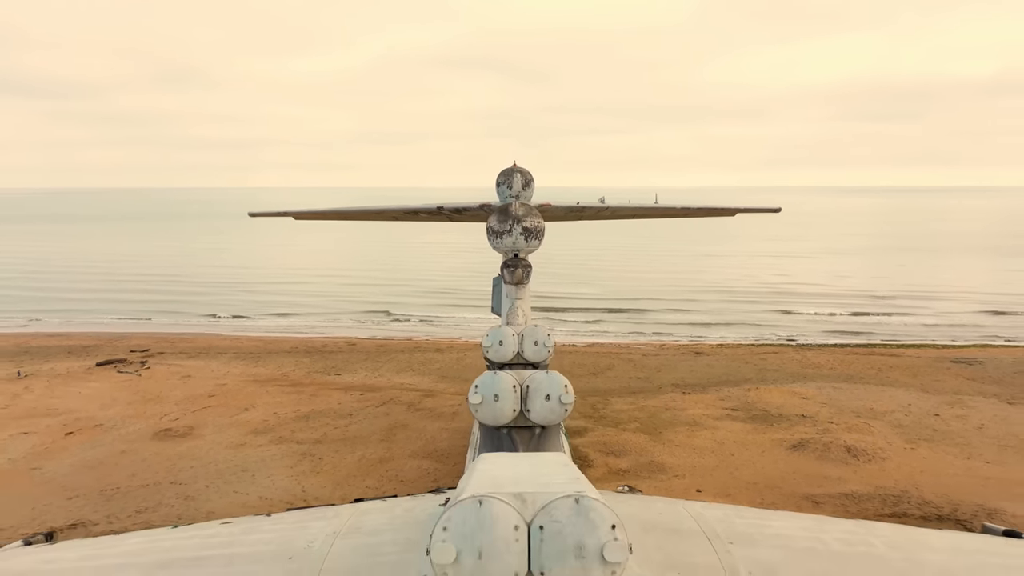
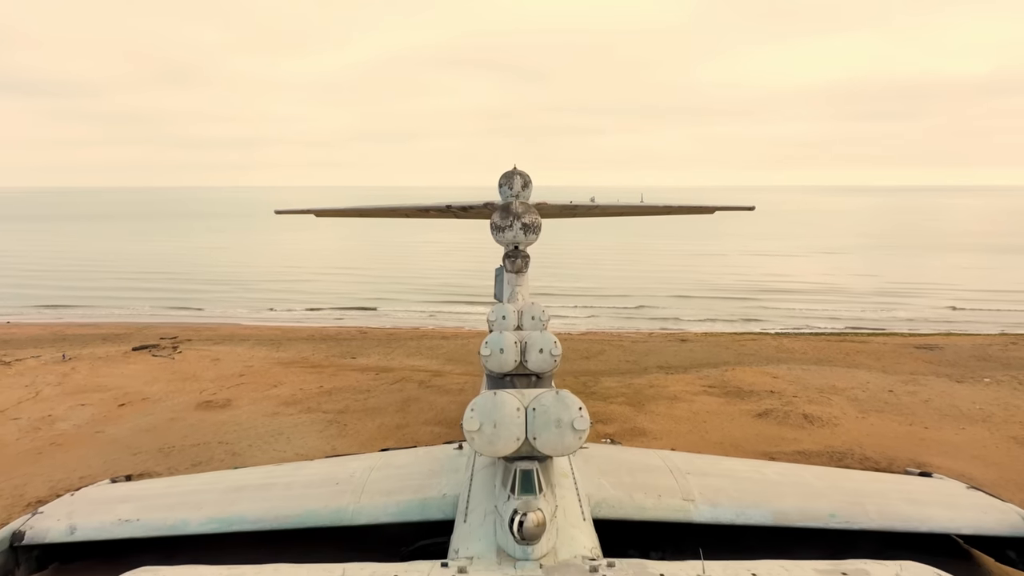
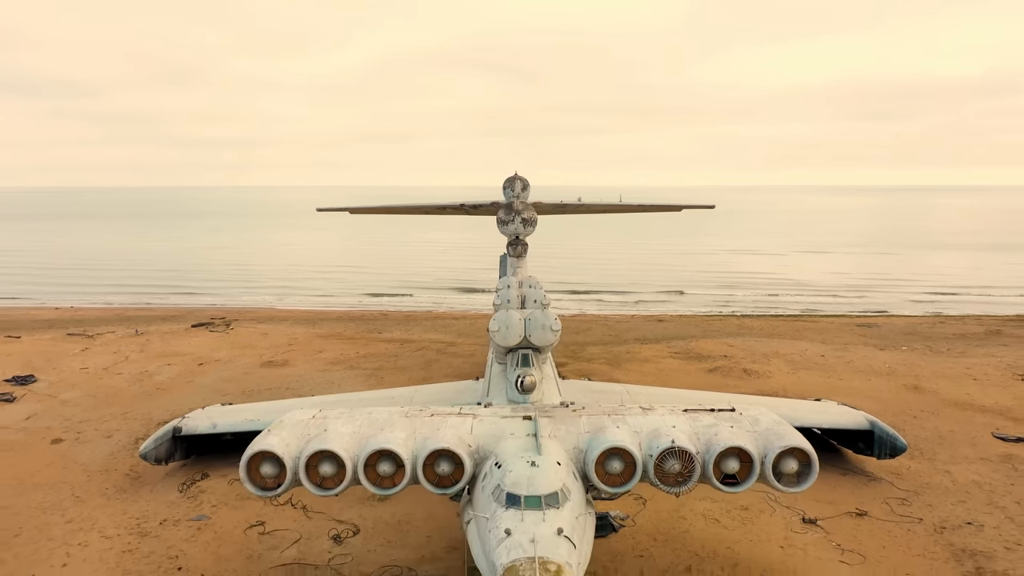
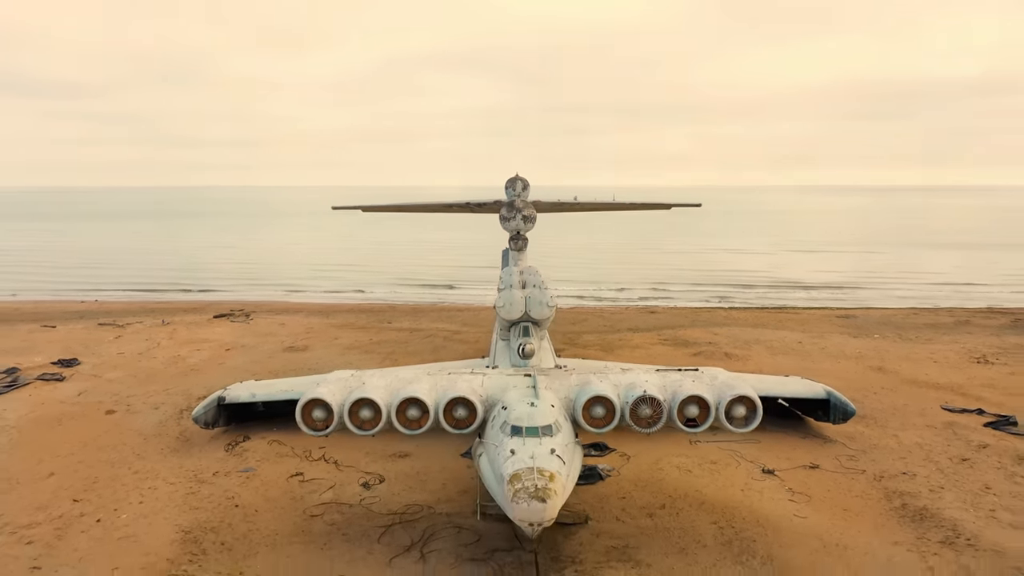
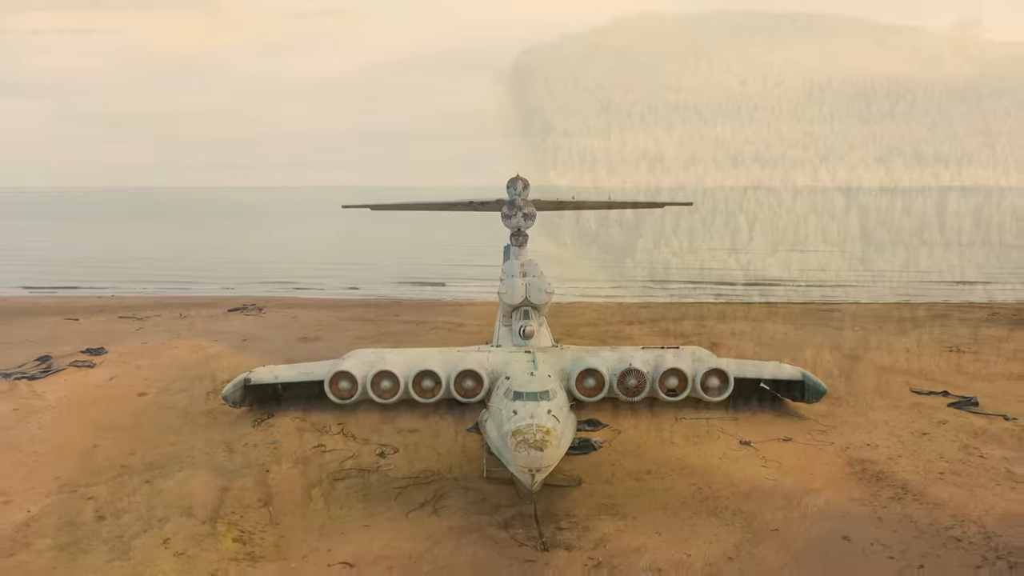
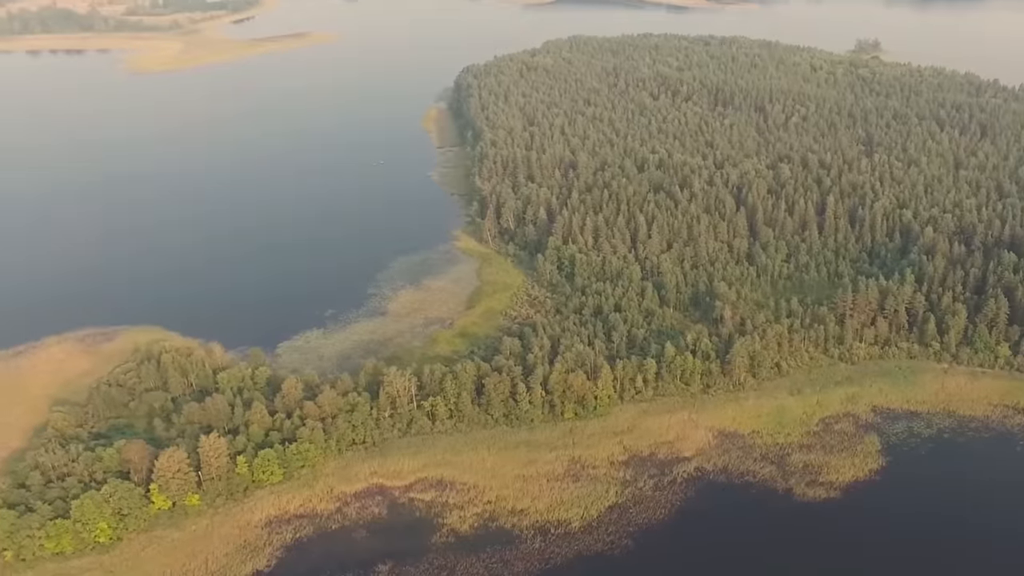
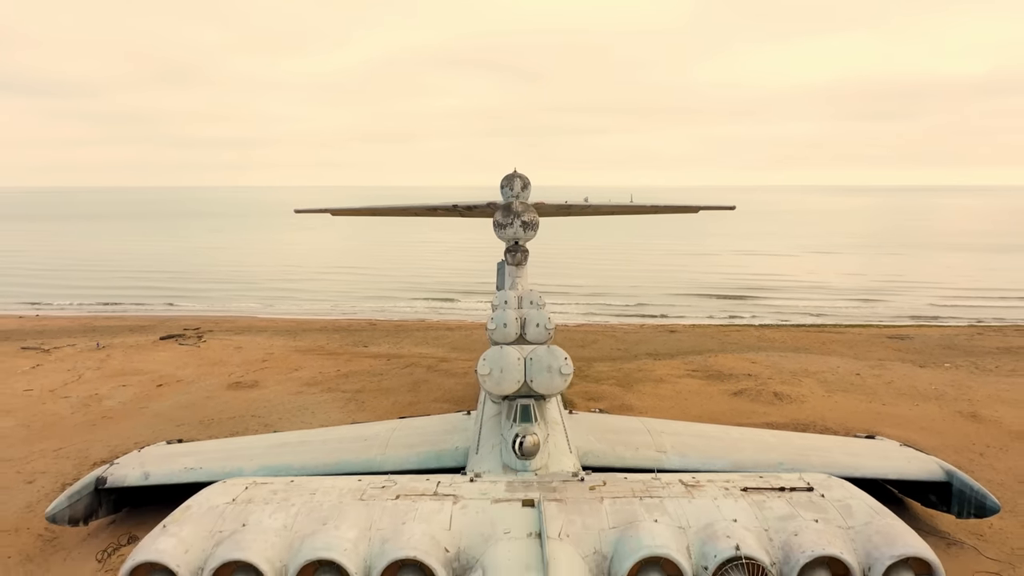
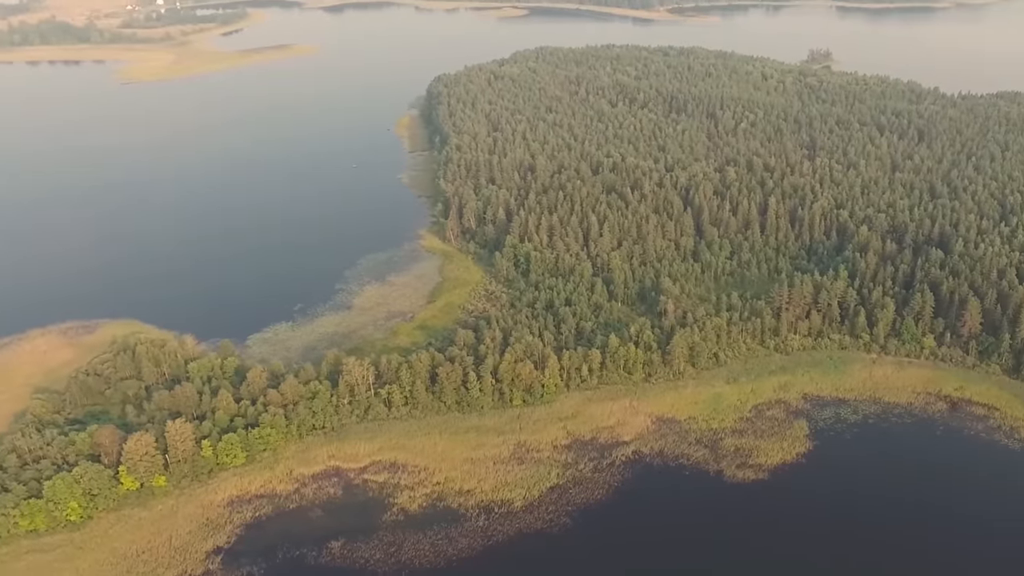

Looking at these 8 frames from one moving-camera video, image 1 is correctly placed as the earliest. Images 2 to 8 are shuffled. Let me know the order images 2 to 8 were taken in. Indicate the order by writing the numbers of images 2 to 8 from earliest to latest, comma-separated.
2, 7, 3, 4, 5, 6, 8
